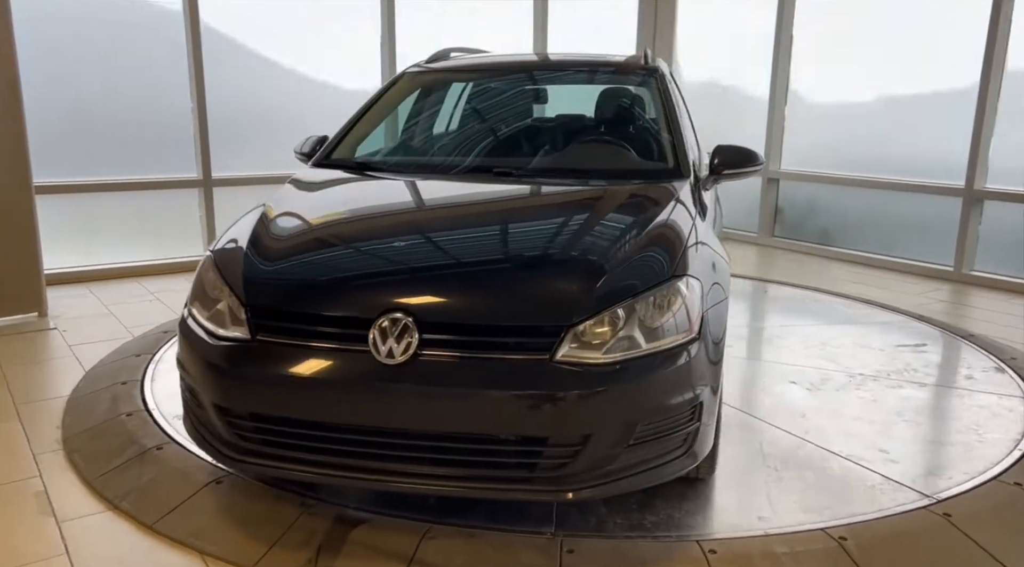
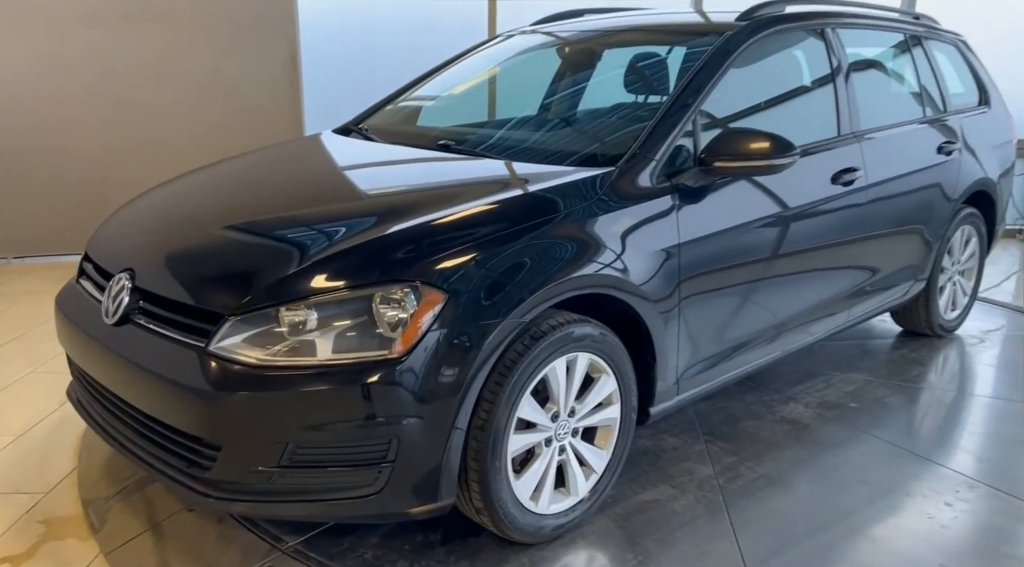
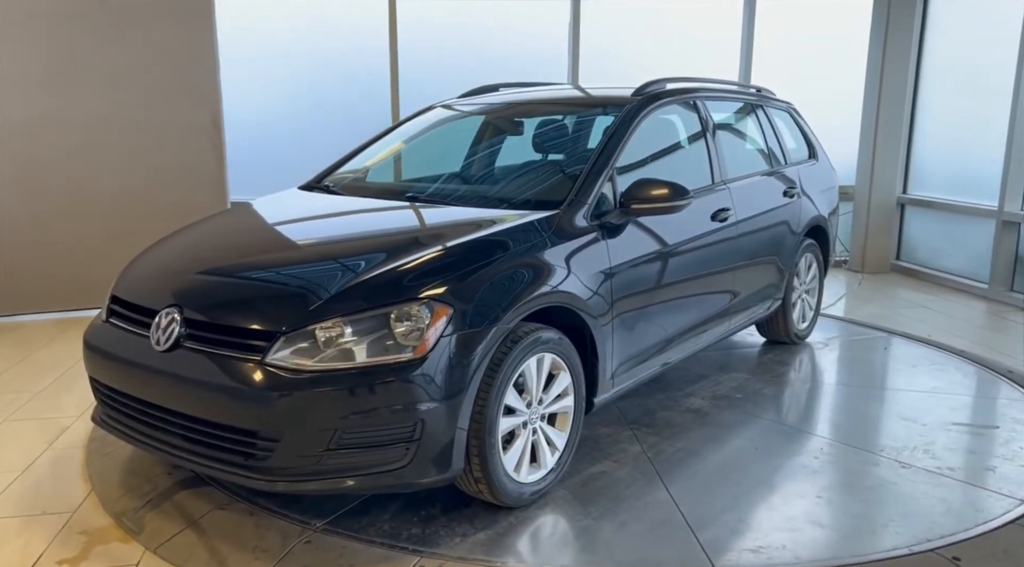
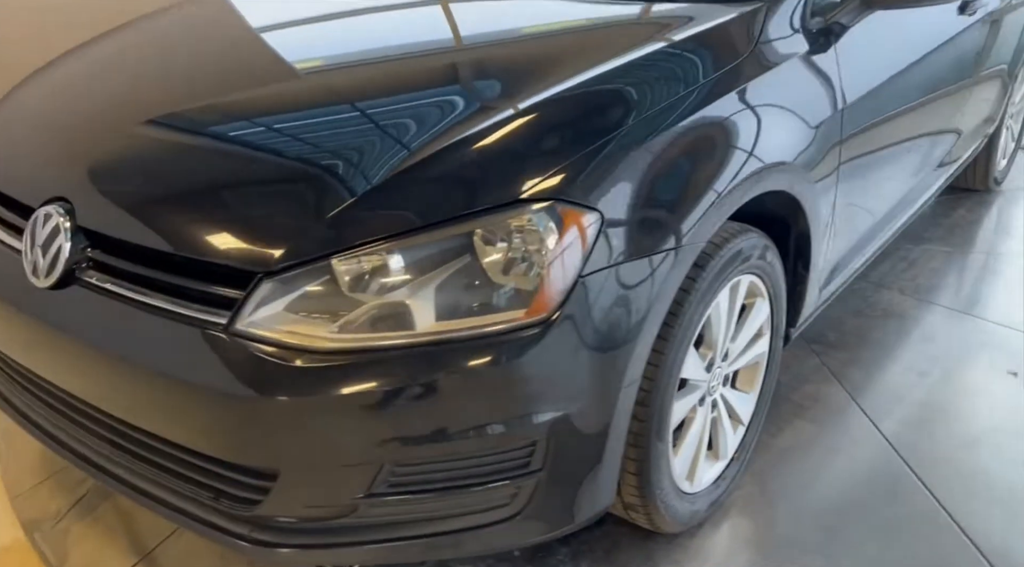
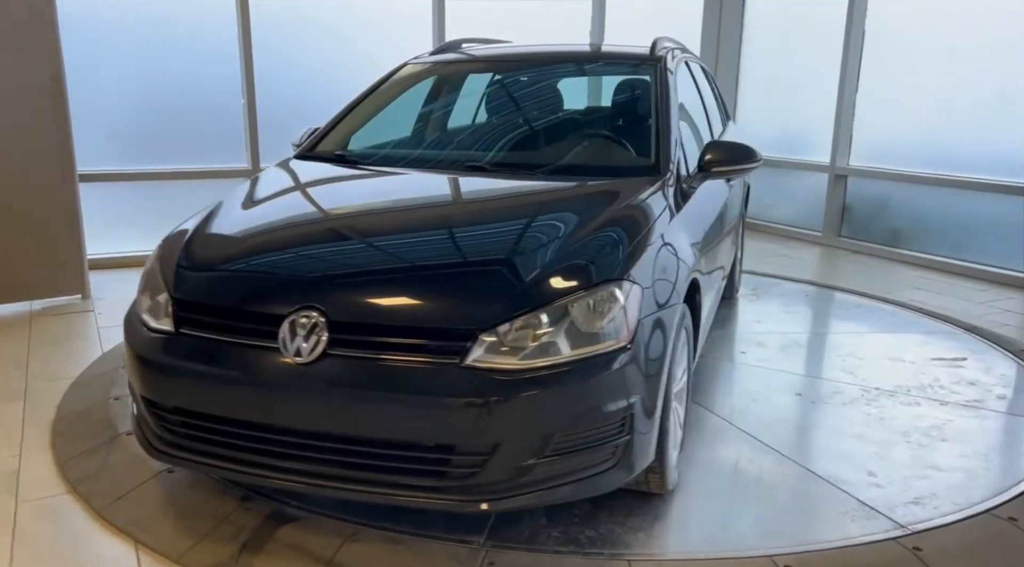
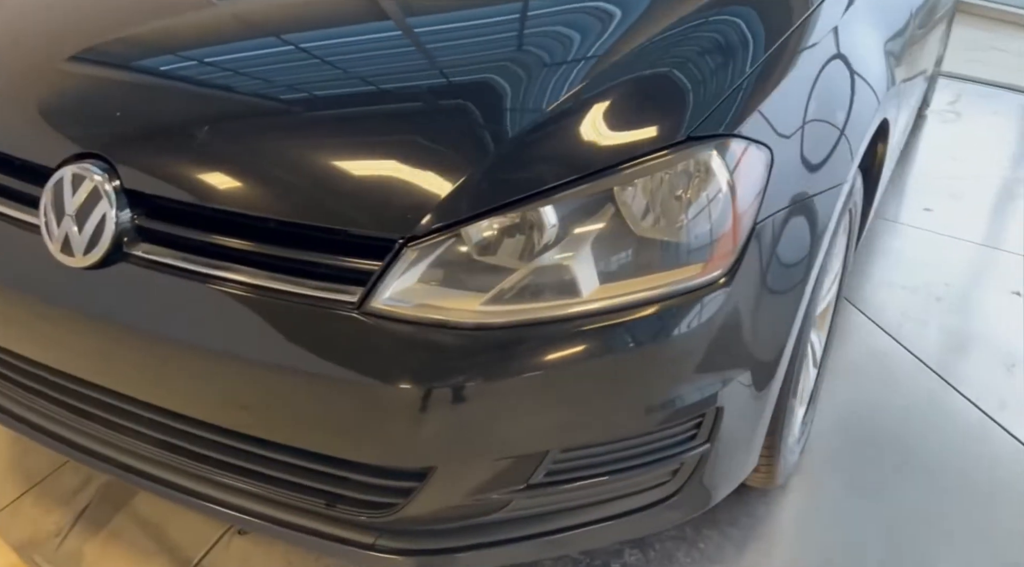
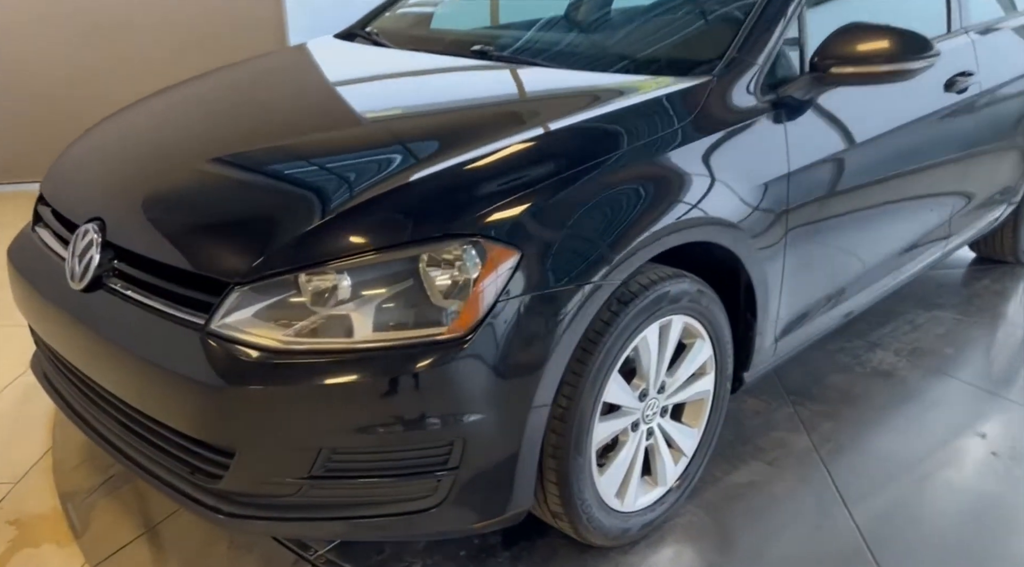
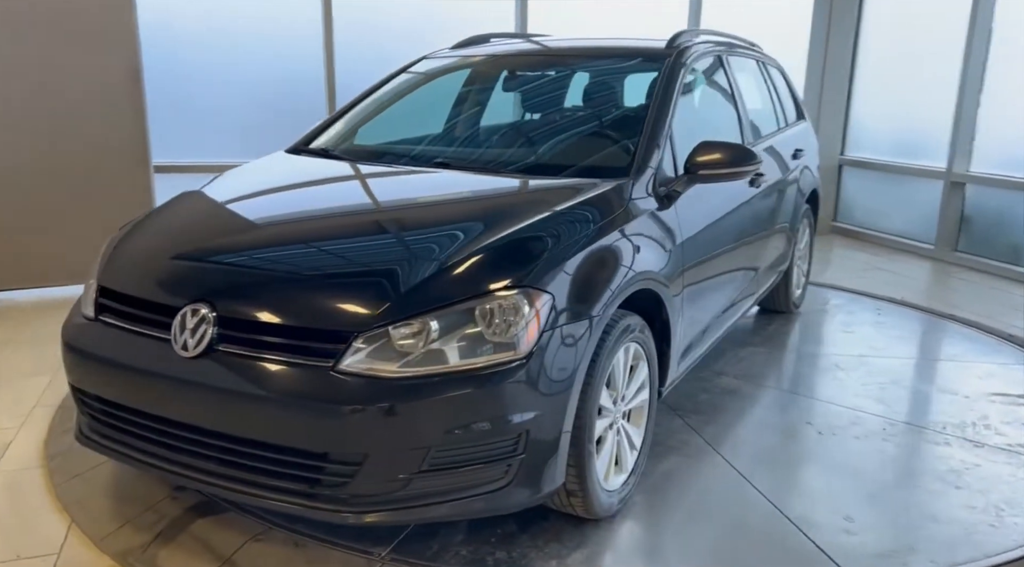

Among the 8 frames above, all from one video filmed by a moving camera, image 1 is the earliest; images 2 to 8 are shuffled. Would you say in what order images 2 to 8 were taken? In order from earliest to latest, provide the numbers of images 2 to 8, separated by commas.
5, 8, 3, 2, 7, 4, 6
